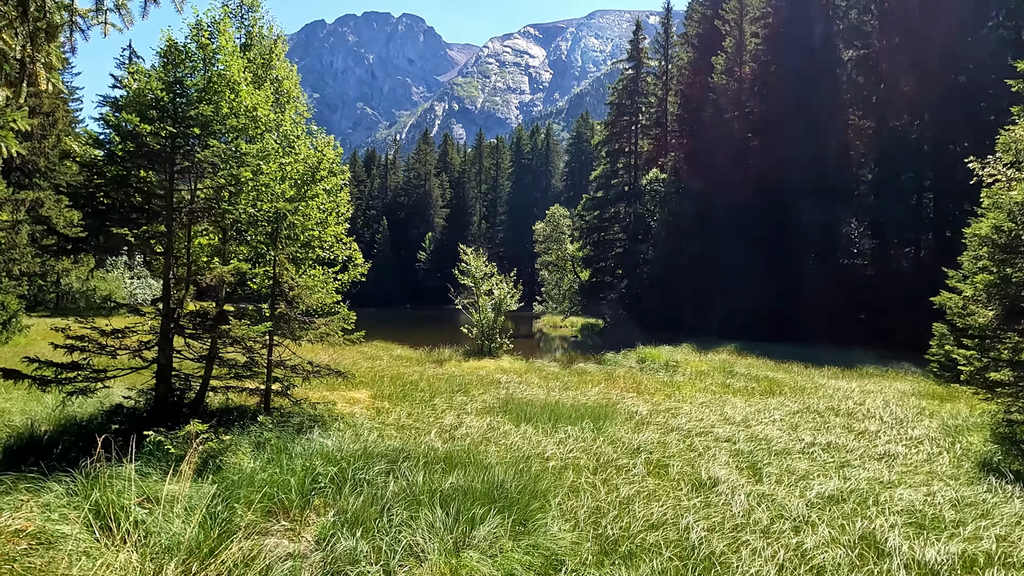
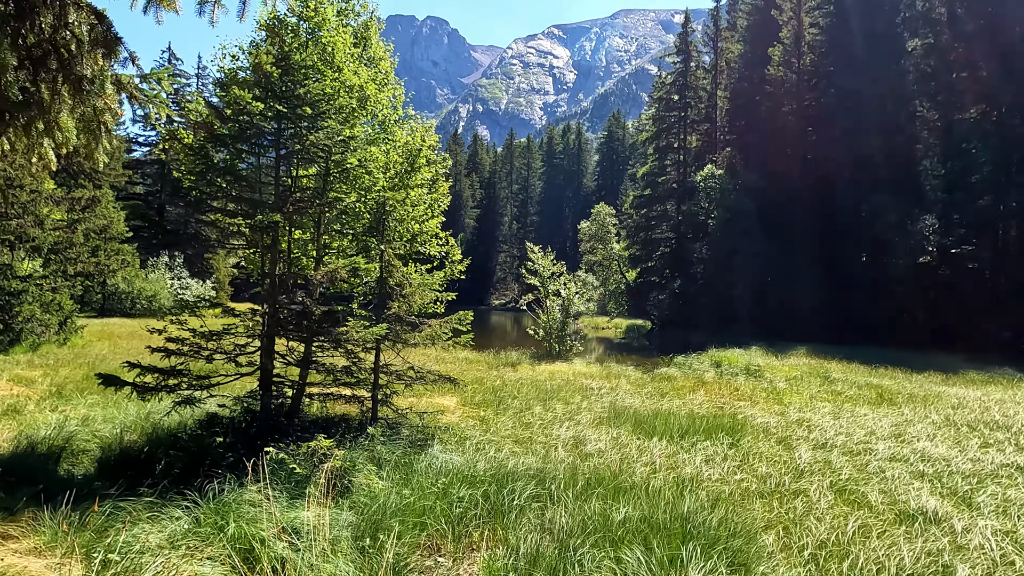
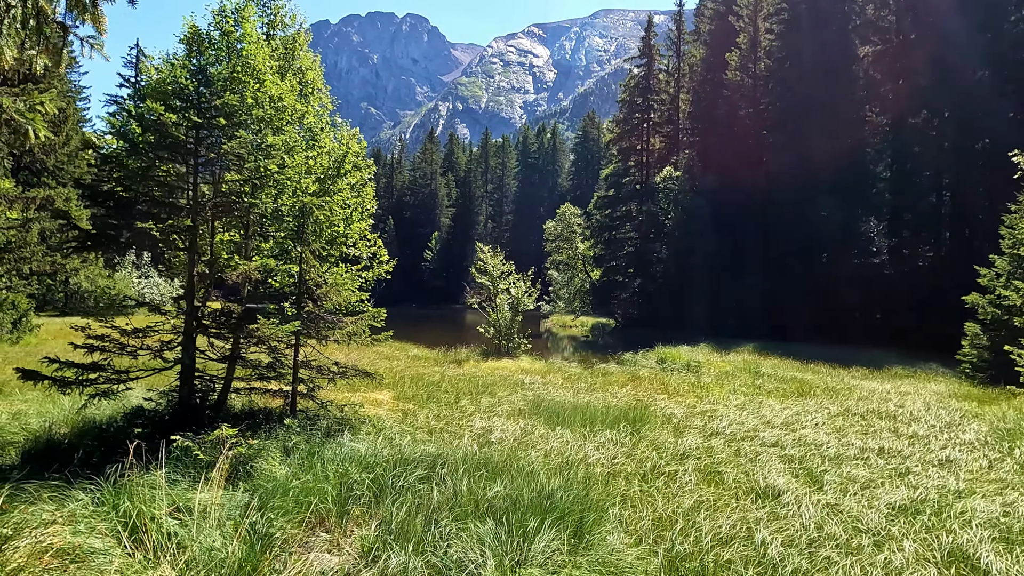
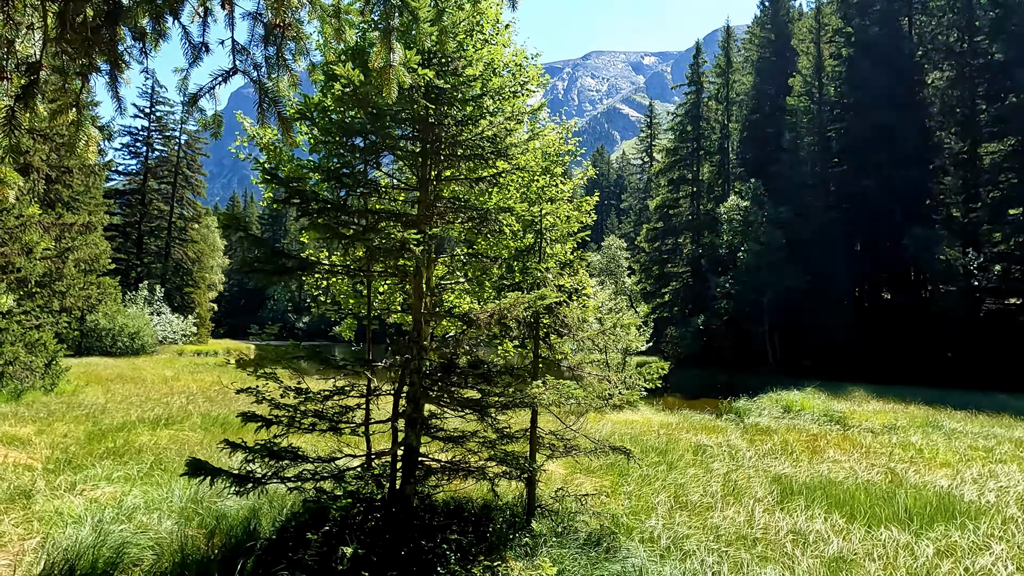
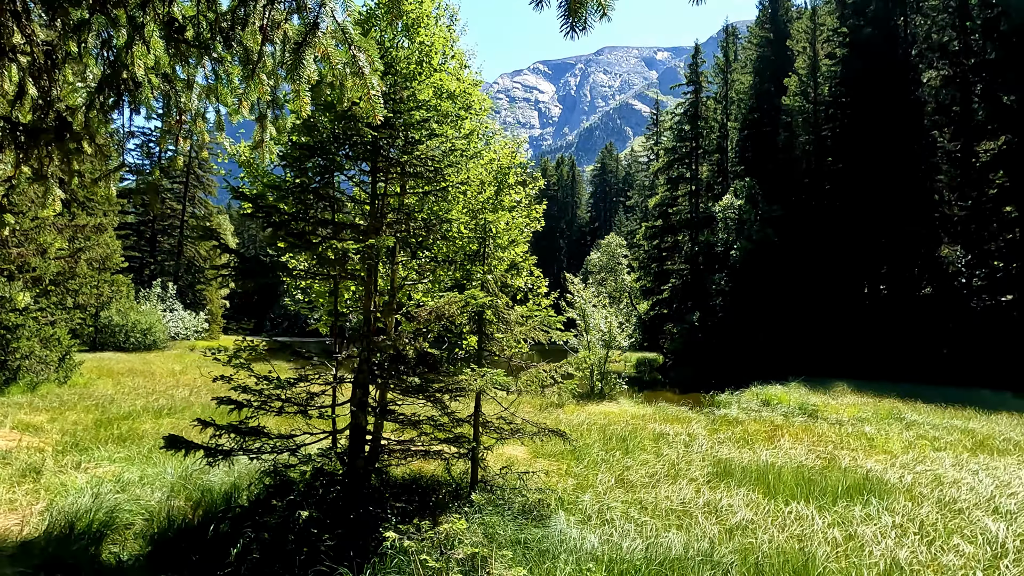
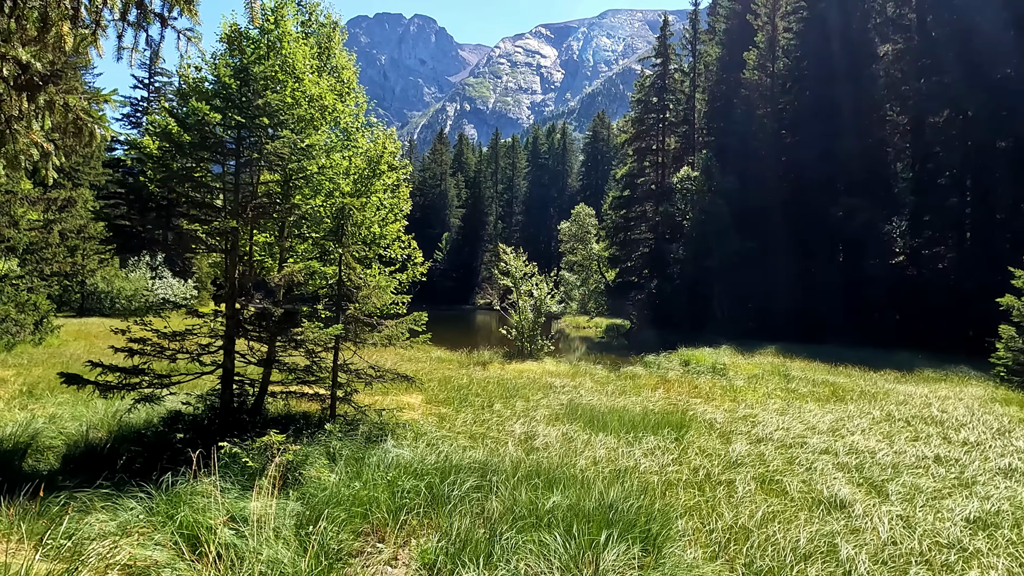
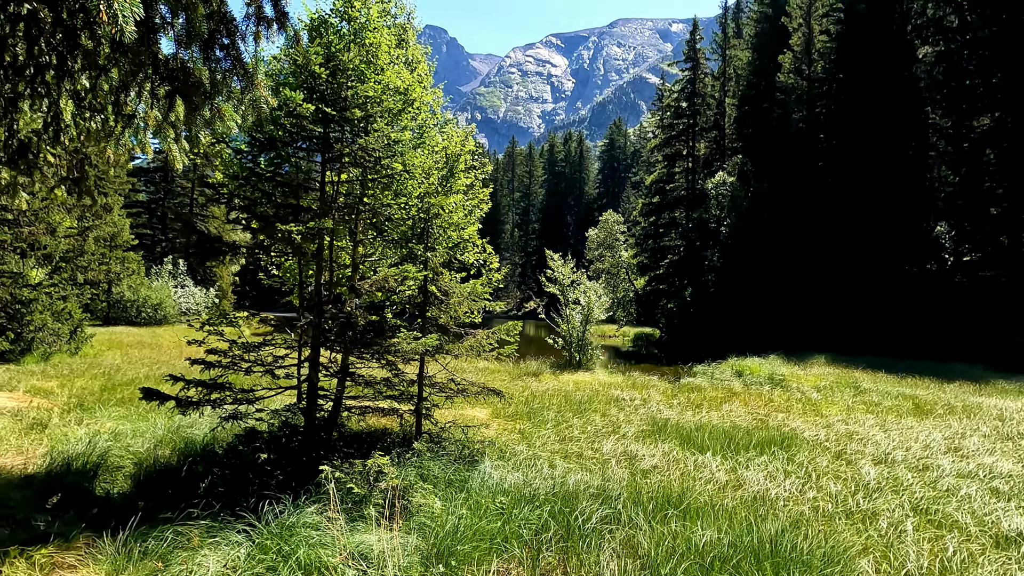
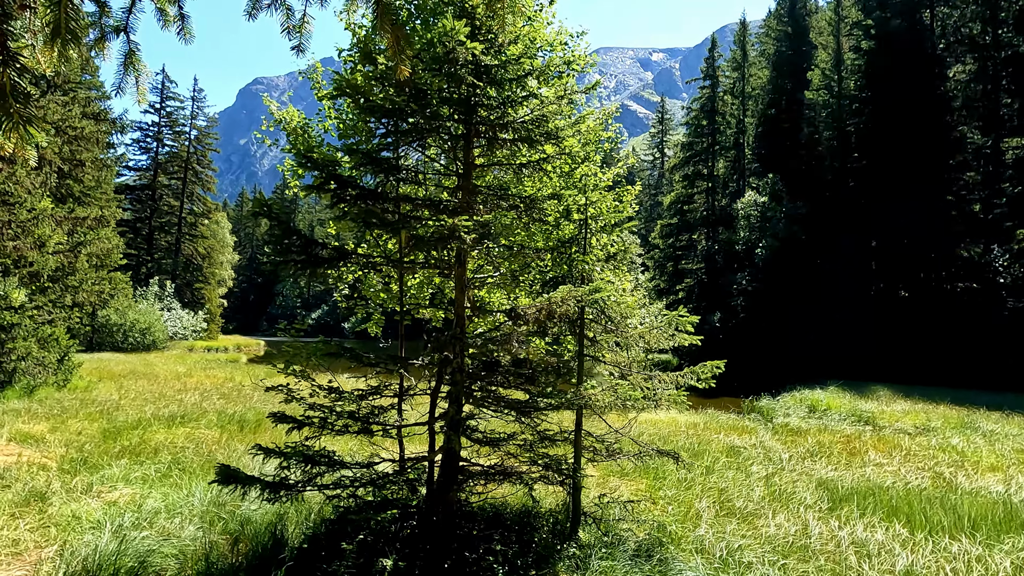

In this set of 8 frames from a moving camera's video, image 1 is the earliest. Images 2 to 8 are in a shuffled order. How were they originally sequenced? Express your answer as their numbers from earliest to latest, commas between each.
3, 6, 2, 7, 5, 4, 8
